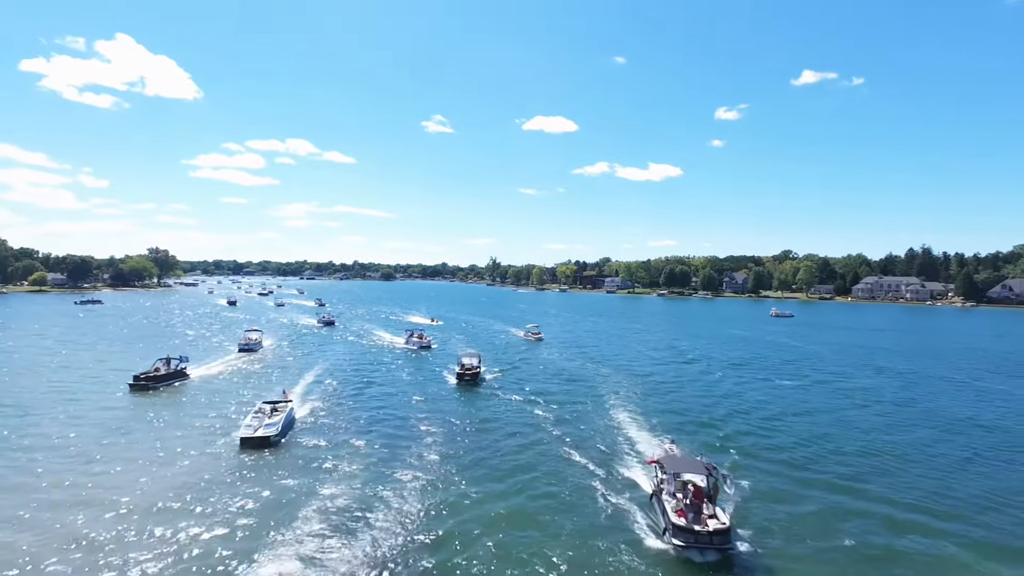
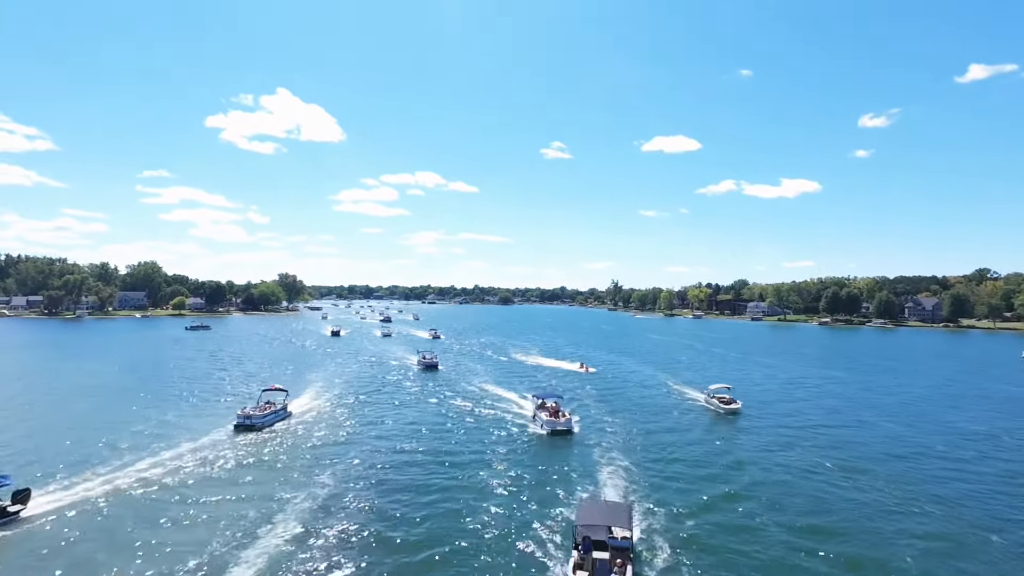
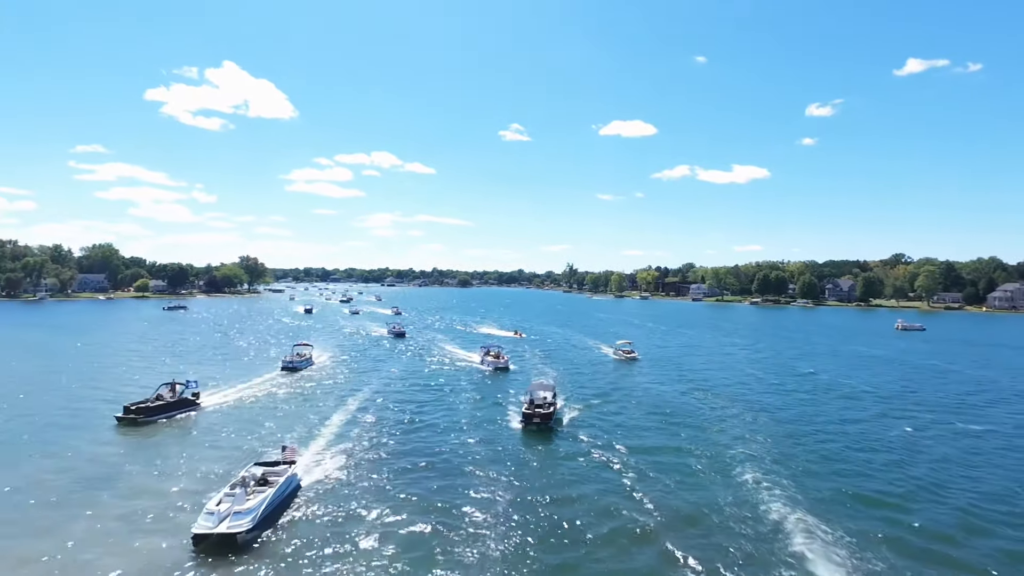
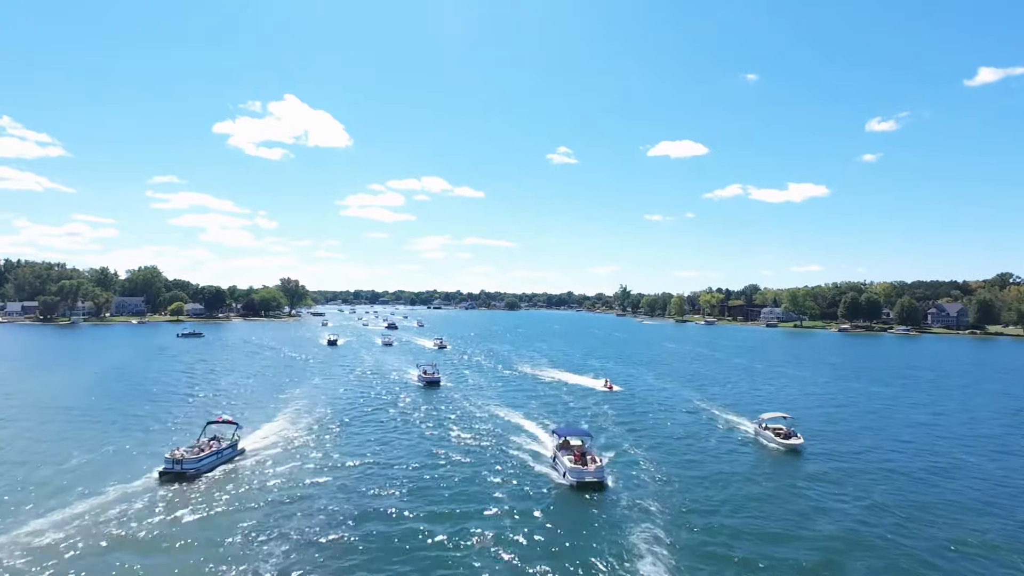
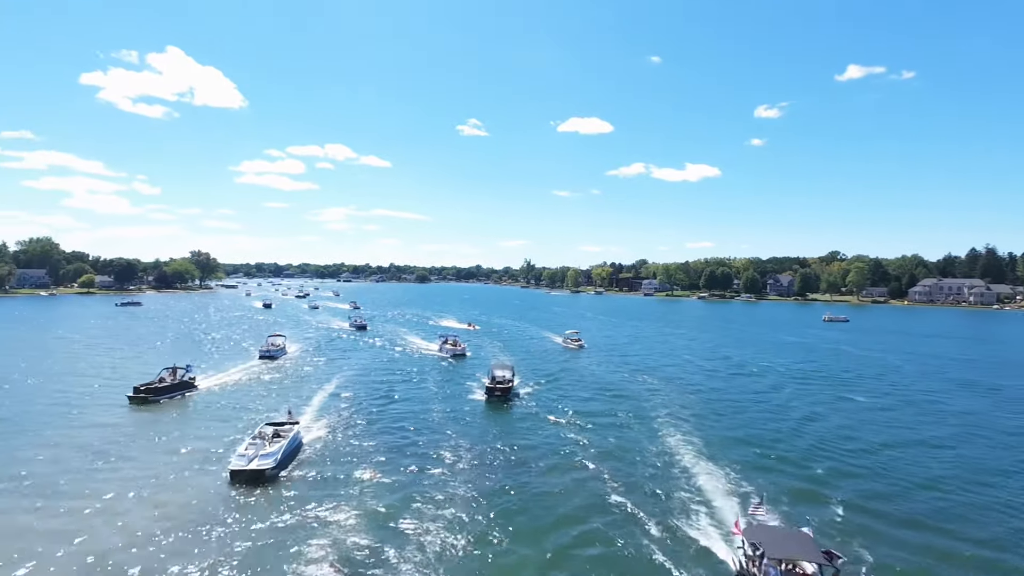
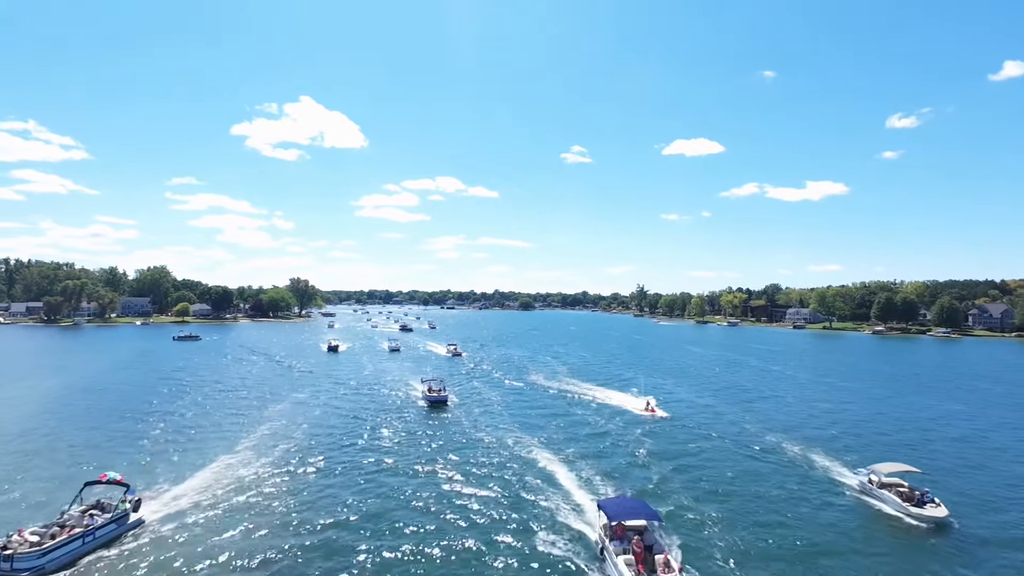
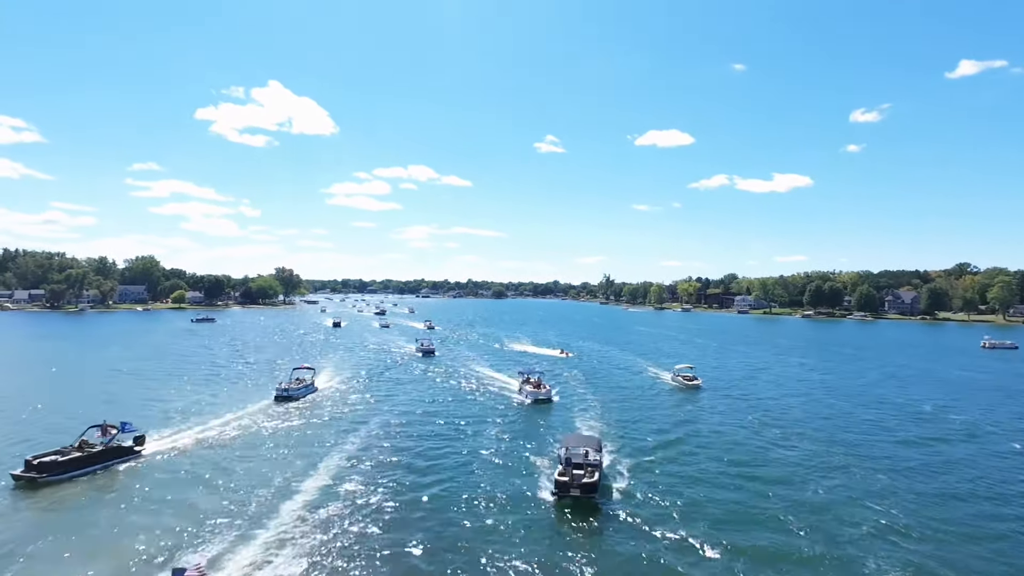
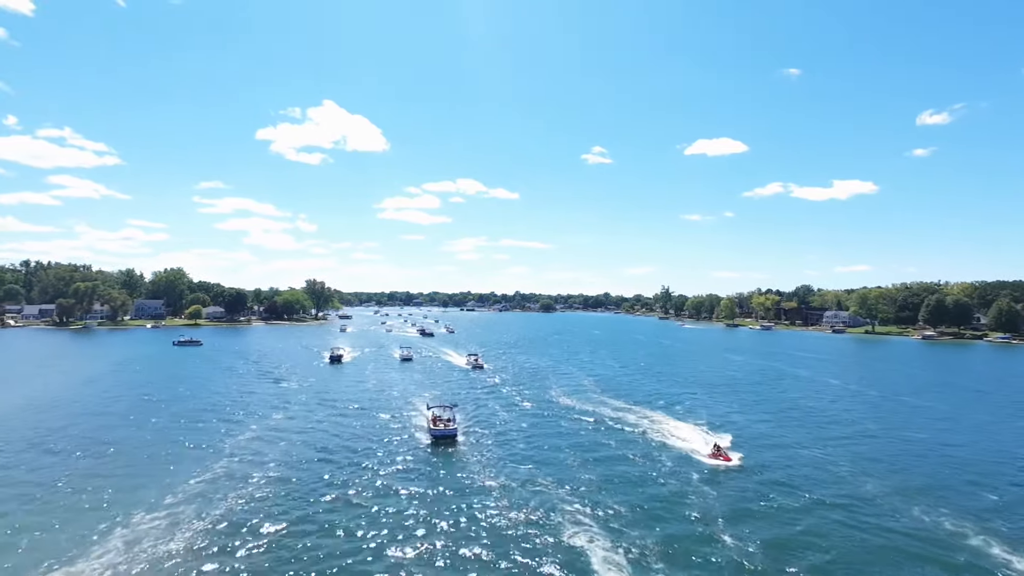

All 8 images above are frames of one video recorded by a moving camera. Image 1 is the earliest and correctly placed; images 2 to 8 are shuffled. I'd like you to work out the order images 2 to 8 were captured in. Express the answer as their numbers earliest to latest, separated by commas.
5, 3, 7, 2, 4, 6, 8
